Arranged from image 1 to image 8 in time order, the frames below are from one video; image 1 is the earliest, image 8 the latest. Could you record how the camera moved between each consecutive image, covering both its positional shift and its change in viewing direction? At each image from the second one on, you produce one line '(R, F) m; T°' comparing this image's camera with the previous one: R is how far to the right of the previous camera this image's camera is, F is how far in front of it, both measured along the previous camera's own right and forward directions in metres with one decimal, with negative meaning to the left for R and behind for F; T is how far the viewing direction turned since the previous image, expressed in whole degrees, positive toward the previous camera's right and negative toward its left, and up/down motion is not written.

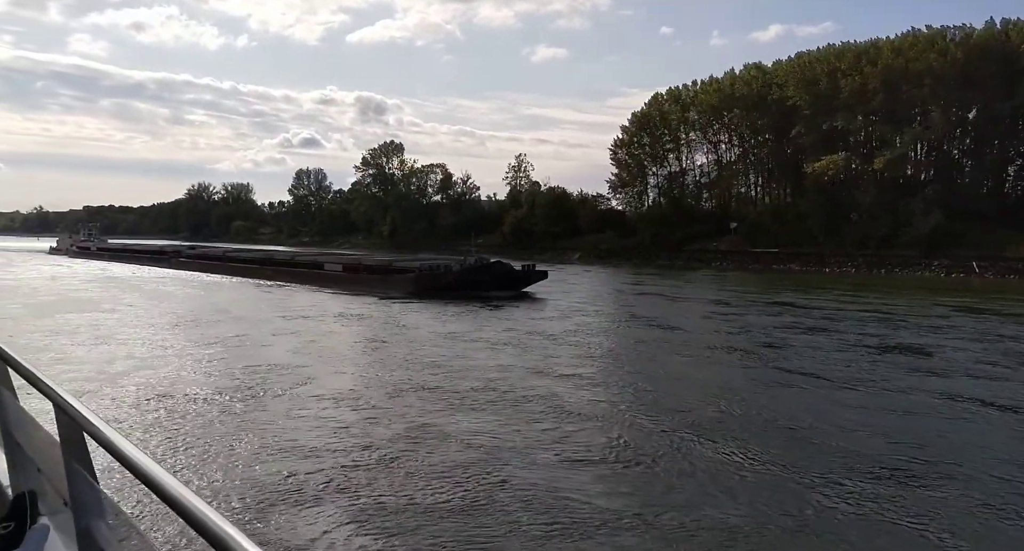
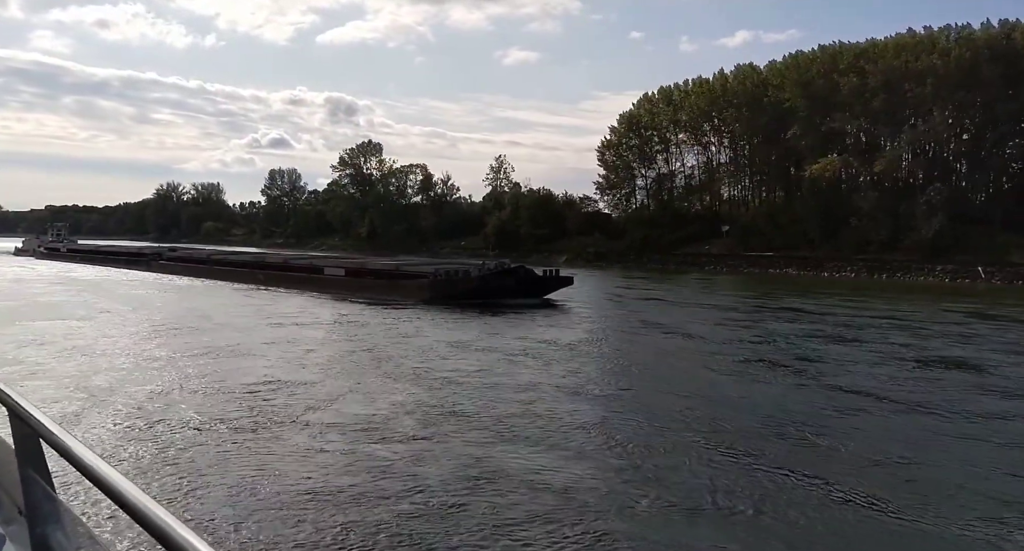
(-0.9, +1.3) m; +2°
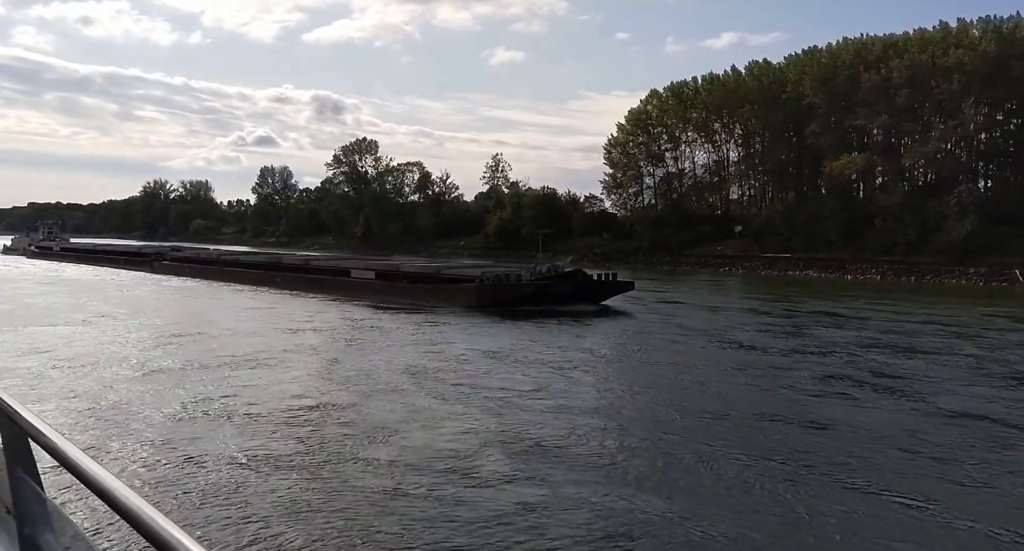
(-1.1, +1.4) m; +1°
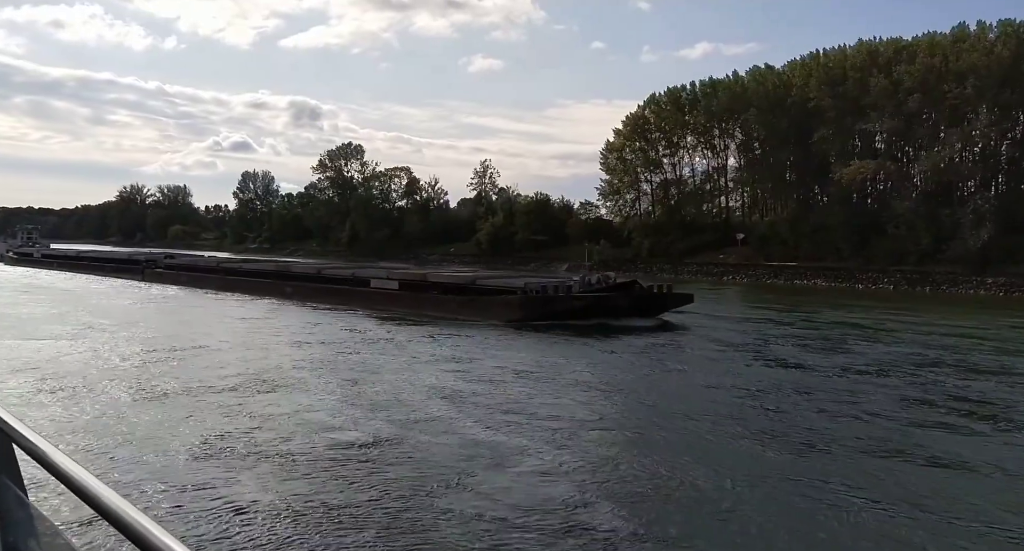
(-1.0, +1.3) m; +2°
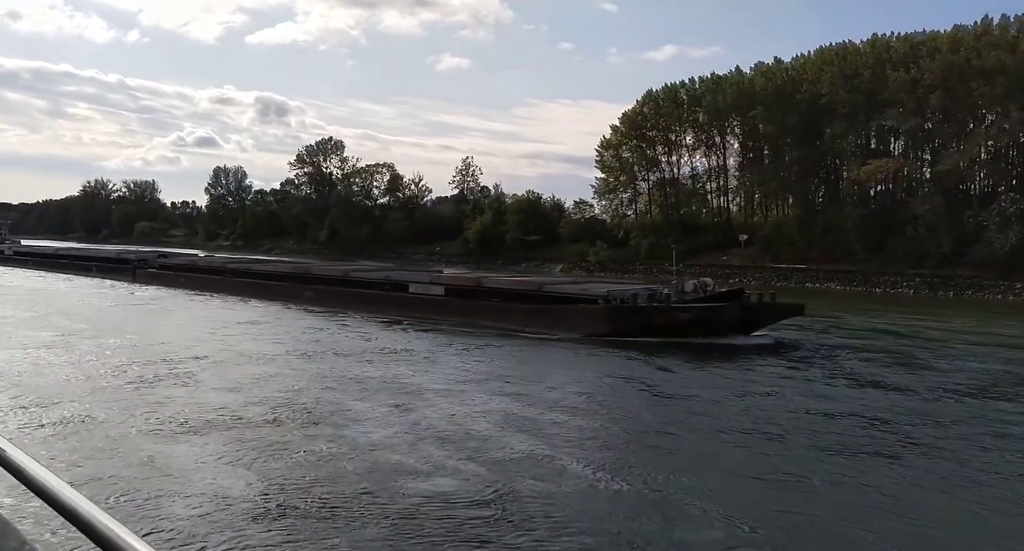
(-1.4, +1.8) m; +2°
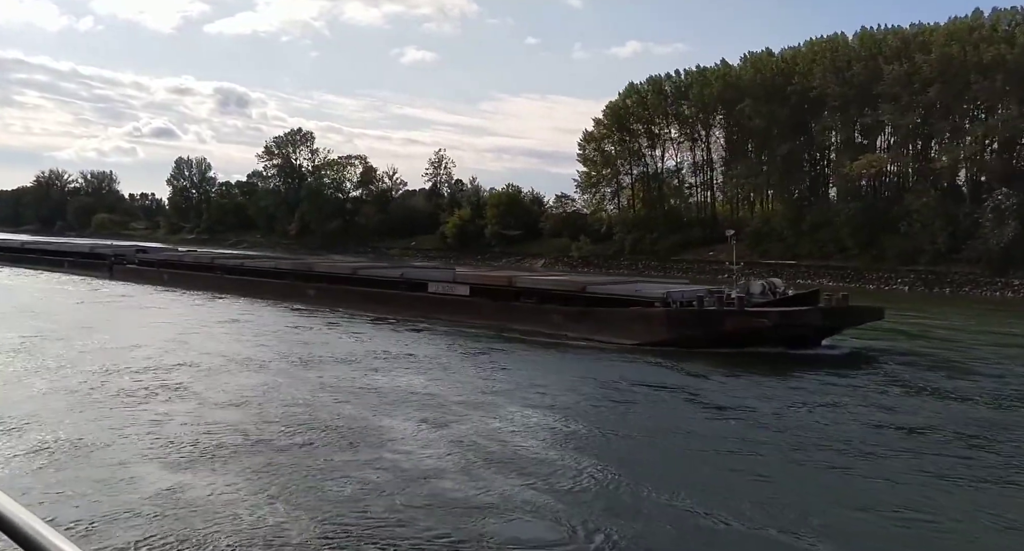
(-1.0, +1.2) m; +3°
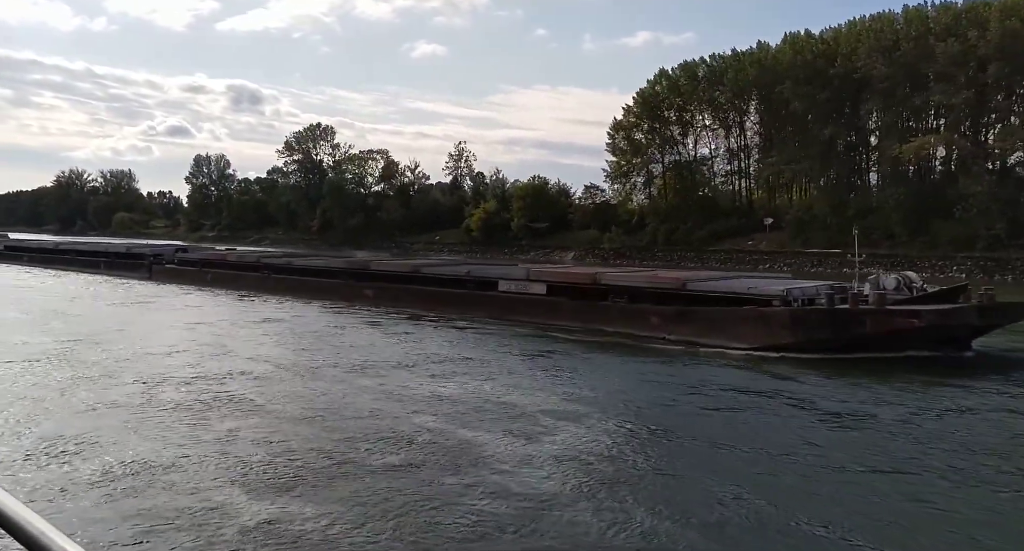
(-0.9, +1.0) m; -1°
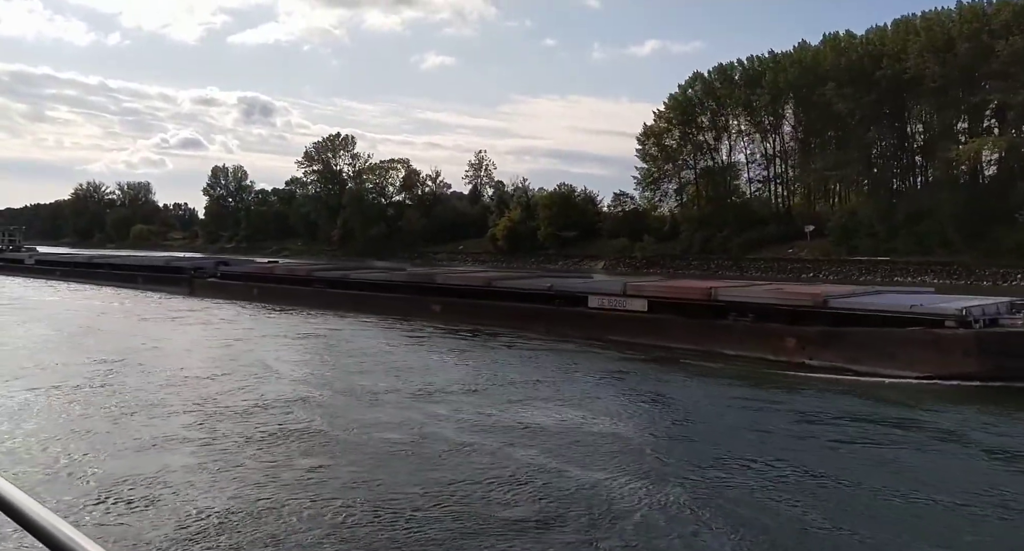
(-1.0, +1.2) m; -1°
